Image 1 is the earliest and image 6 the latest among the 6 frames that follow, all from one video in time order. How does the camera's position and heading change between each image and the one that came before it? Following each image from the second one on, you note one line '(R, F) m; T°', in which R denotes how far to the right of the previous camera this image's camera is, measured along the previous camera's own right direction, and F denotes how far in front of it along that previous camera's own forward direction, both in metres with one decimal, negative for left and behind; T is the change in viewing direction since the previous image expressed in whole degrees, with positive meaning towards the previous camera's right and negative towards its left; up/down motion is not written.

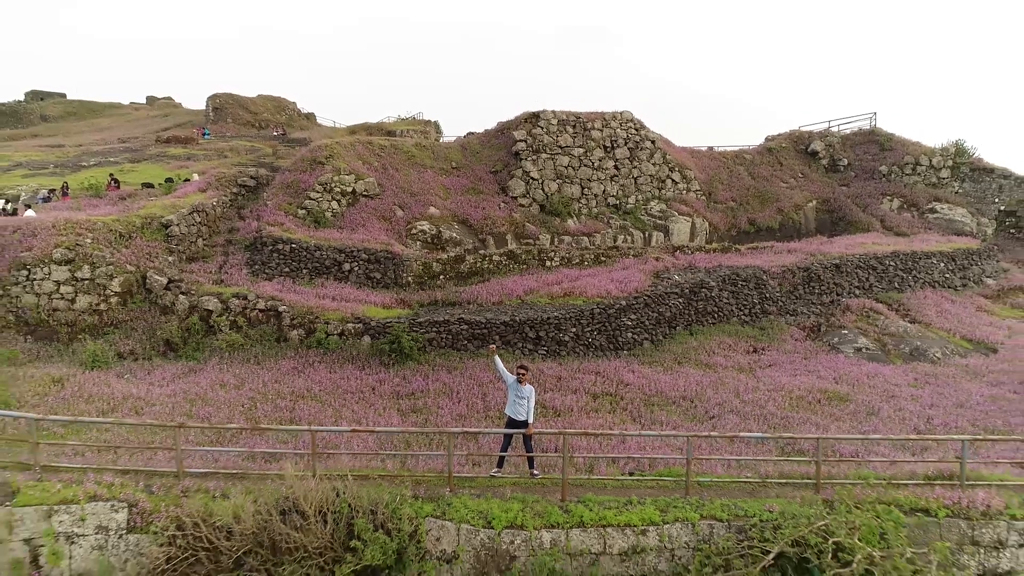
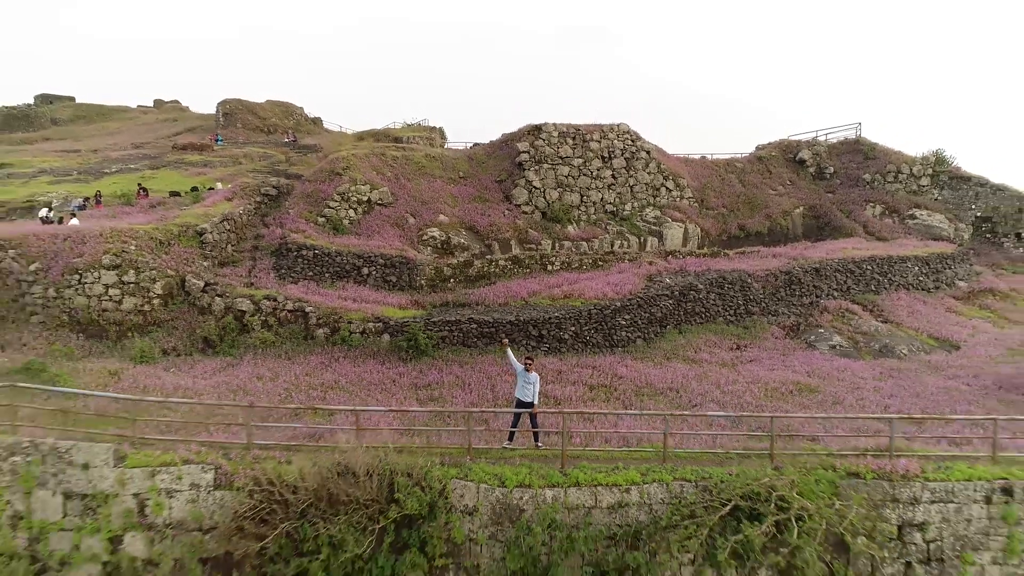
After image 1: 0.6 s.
(0.0, -0.7) m; 0°
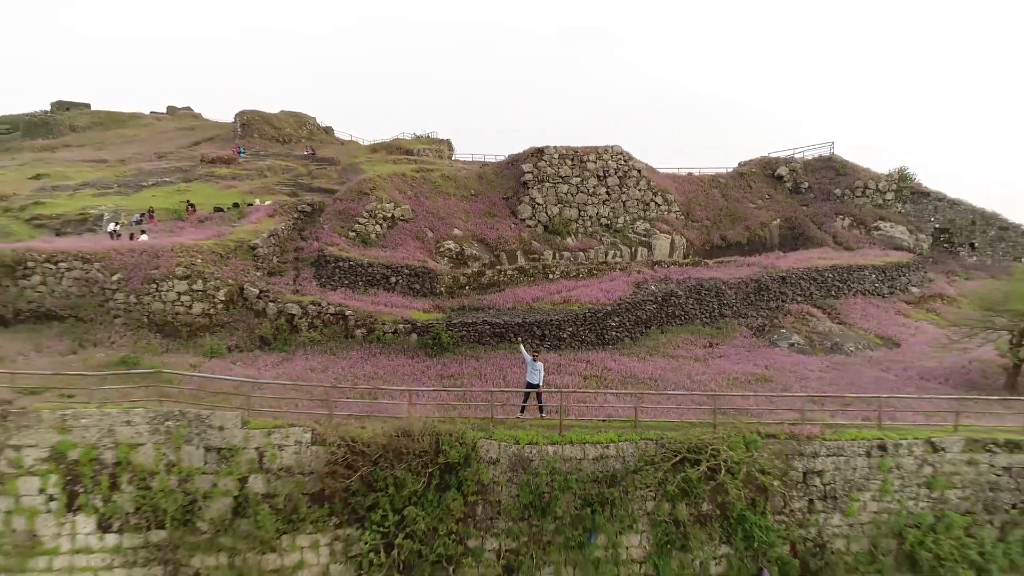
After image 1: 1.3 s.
(-0.1, -1.4) m; 0°
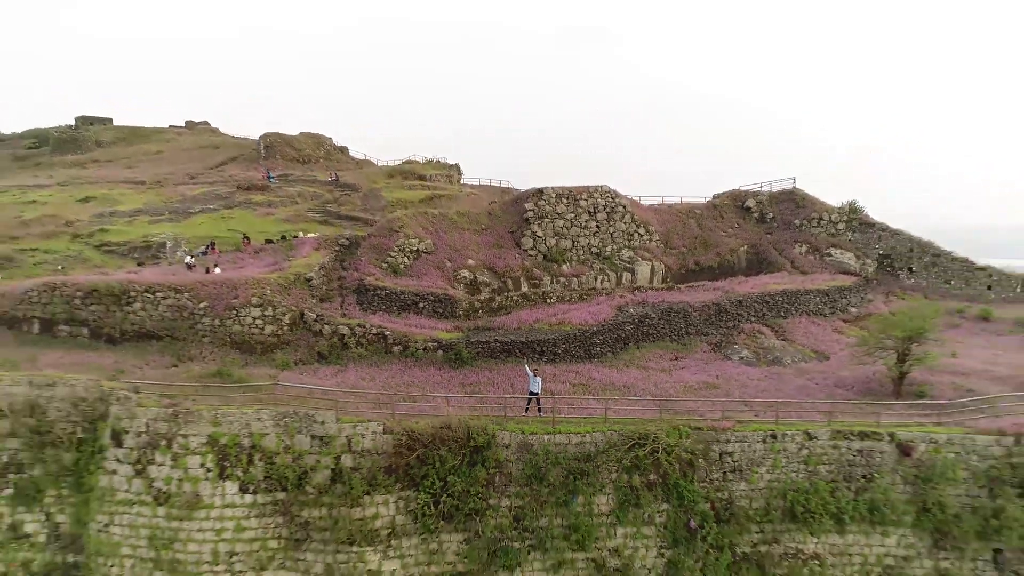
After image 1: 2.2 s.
(-0.1, -2.3) m; 0°
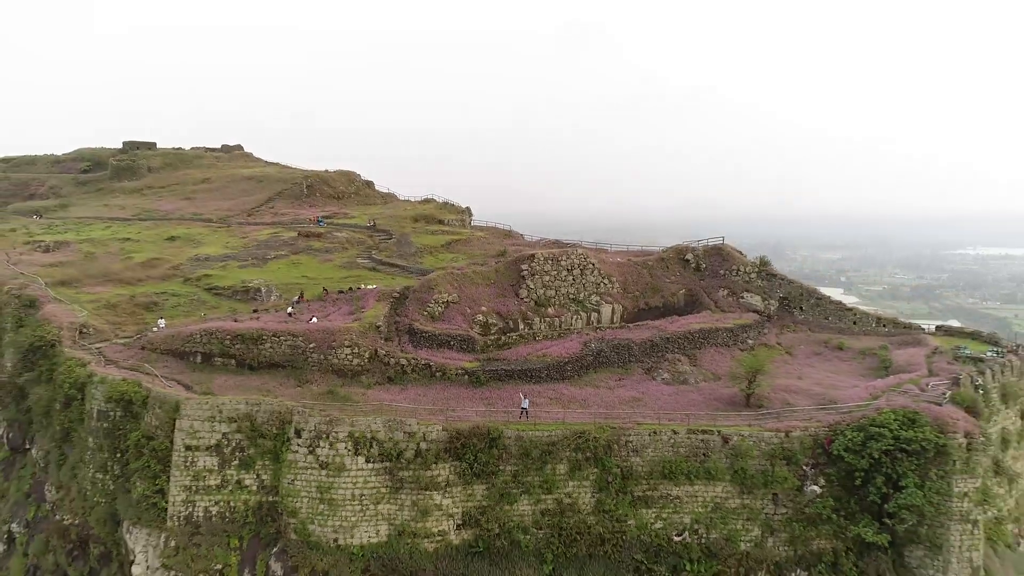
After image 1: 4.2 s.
(0.0, -6.1) m; 0°
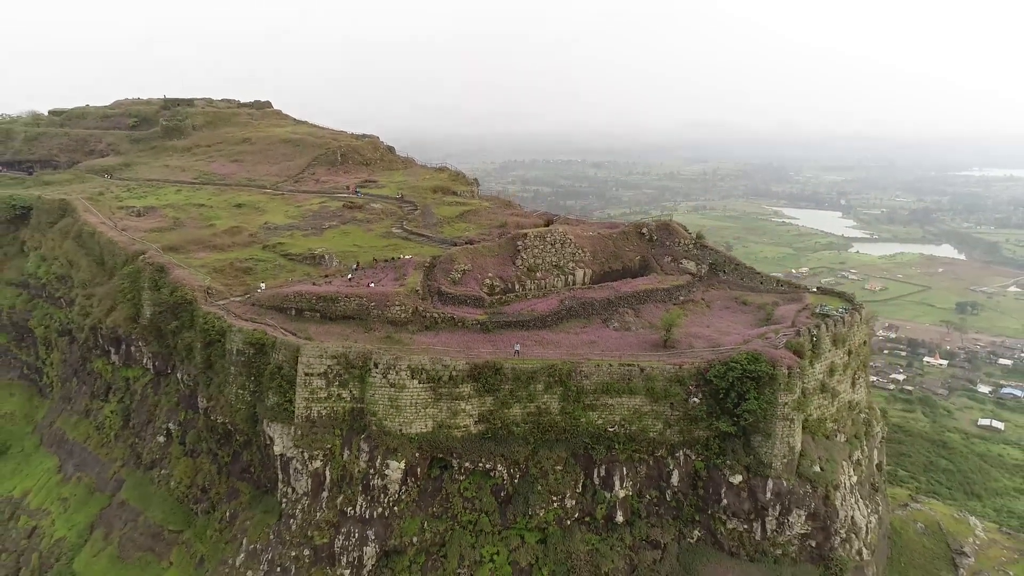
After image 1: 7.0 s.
(+0.2, -7.7) m; 0°
